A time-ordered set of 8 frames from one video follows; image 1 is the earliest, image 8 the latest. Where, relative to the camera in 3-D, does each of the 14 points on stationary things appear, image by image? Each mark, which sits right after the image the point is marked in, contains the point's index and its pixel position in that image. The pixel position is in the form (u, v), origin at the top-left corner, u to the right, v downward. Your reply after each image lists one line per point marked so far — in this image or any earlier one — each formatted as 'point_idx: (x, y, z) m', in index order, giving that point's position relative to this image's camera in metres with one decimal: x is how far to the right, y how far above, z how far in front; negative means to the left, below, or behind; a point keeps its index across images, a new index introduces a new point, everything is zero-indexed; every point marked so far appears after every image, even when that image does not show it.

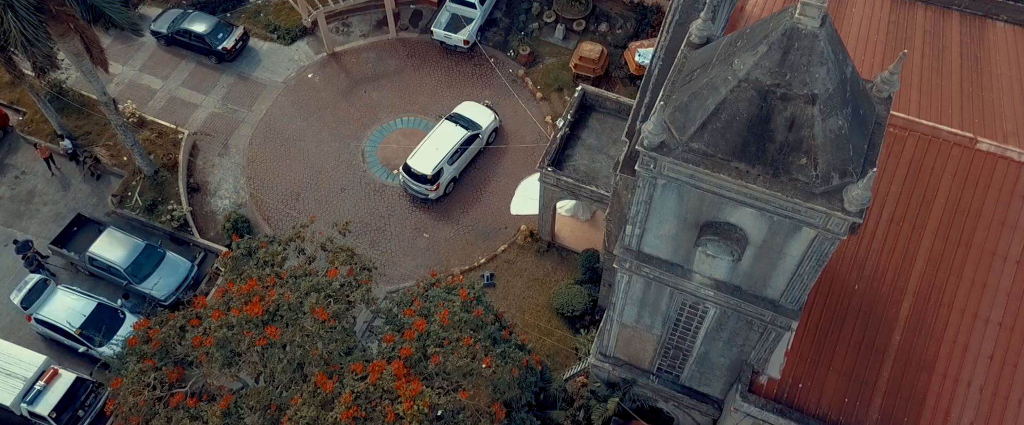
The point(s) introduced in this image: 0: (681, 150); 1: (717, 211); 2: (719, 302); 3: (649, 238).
0: (+3.1, +1.2, +14.0) m
1: (+4.0, 0.0, +14.9) m
2: (+4.6, -2.0, +16.8) m
3: (+3.0, -0.6, +16.6) m
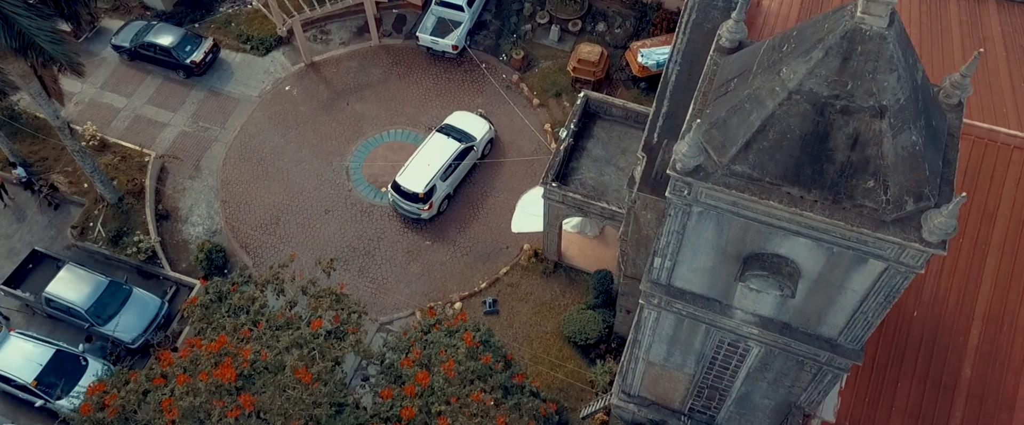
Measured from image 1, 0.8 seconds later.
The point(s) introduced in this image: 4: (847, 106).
0: (+3.3, +0.6, +11.9) m
1: (+4.2, -0.5, +12.8) m
2: (+4.9, -2.5, +14.8) m
3: (+3.2, -1.1, +14.5) m
4: (+4.8, +1.5, +10.9) m
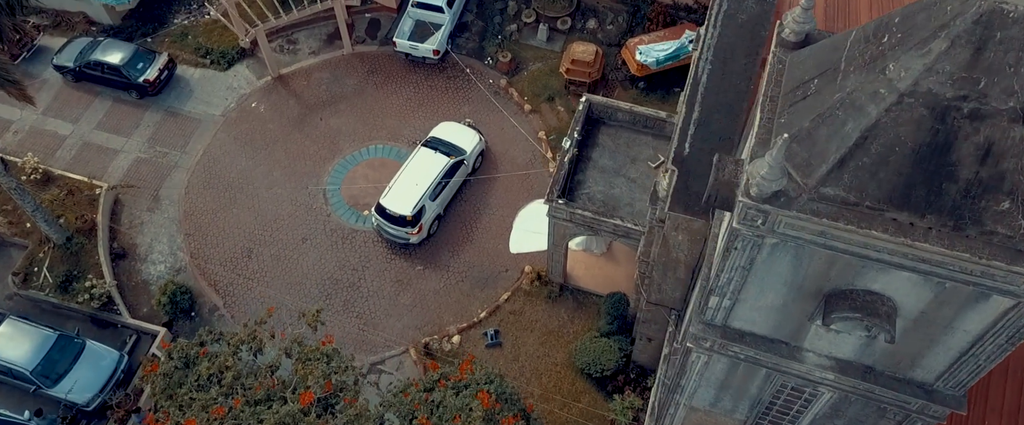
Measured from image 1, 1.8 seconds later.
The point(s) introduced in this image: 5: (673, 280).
0: (+3.7, +0.2, +9.6) m
1: (+4.7, -0.9, +10.5) m
2: (+5.3, -2.8, +12.5) m
3: (+3.6, -1.5, +12.1) m
4: (+5.2, +1.2, +8.6) m
5: (+3.7, -1.6, +17.8) m
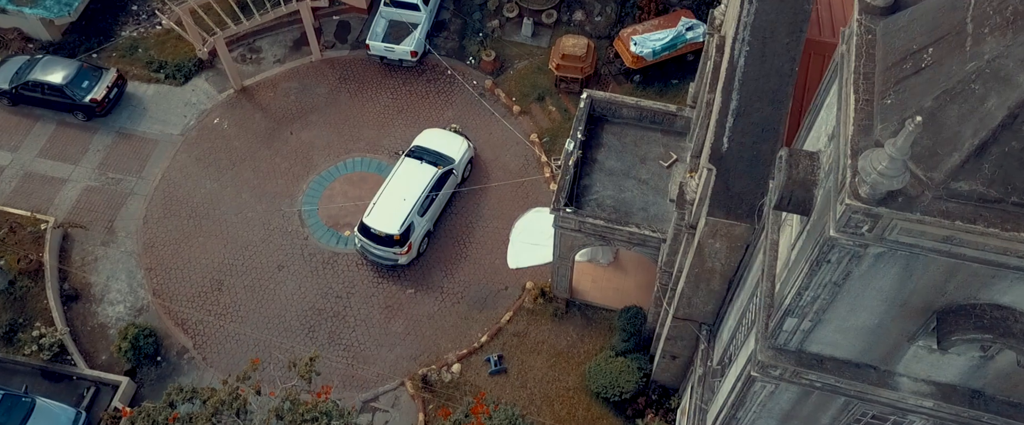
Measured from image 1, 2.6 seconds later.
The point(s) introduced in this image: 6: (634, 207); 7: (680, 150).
0: (+4.2, +0.2, +7.6) m
1: (+5.2, -0.8, +8.6) m
2: (+5.9, -2.8, +10.5) m
3: (+4.1, -1.6, +10.2) m
4: (+5.7, +1.2, +6.7) m
5: (+4.0, -1.6, +15.8) m
6: (+3.1, +0.1, +19.0) m
7: (+4.4, +1.6, +20.0) m
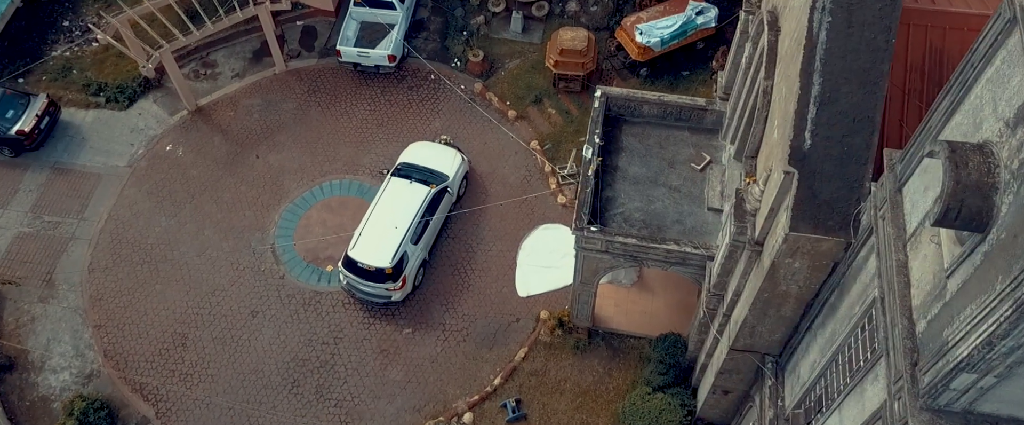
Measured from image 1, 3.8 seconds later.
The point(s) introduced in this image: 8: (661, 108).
0: (+4.9, +0.1, +4.9) m
1: (+5.9, -0.9, +5.9) m
2: (+6.6, -2.8, +7.8) m
3: (+4.8, -1.7, +7.4) m
4: (+6.4, +1.2, +4.0) m
5: (+4.5, -1.8, +13.0) m
6: (+3.3, -0.1, +16.3) m
7: (+4.5, +1.4, +17.3) m
8: (+3.4, +2.4, +17.3) m
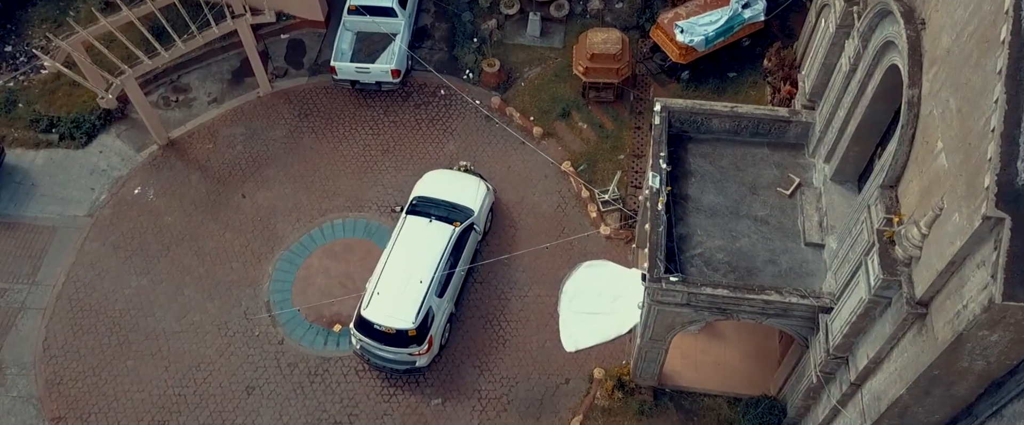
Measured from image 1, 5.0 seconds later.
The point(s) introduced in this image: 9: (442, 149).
0: (+6.1, -0.5, +1.8) m
1: (+7.1, -1.4, +2.9) m
2: (+7.9, -3.3, +4.9) m
3: (+6.0, -2.3, +4.4) m
4: (+7.5, +0.7, +1.0) m
5: (+5.6, -2.4, +10.0) m
6: (+4.3, -0.8, +13.2) m
7: (+5.4, +0.8, +14.3) m
8: (+4.2, +1.7, +14.3) m
9: (-1.8, +1.6, +19.2) m
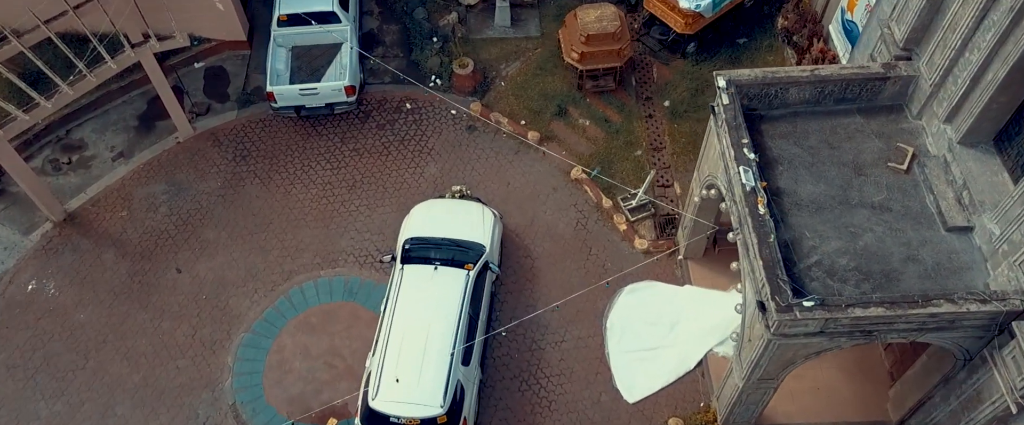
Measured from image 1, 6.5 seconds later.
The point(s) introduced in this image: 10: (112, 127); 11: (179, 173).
0: (+8.0, +0.2, -1.0) m
1: (+9.1, -0.6, +0.2) m
2: (+9.9, -2.4, +2.2) m
3: (+8.0, -1.6, +1.5) m
4: (+9.3, +1.6, -1.6) m
5: (+7.0, -2.0, +7.1) m
6: (+5.1, -0.6, +10.1) m
7: (+5.9, +1.1, +11.3) m
8: (+4.5, +1.8, +11.2) m
9: (-1.8, +0.8, +15.4) m
10: (-8.4, +1.8, +15.9) m
11: (-6.7, +0.8, +15.3) m
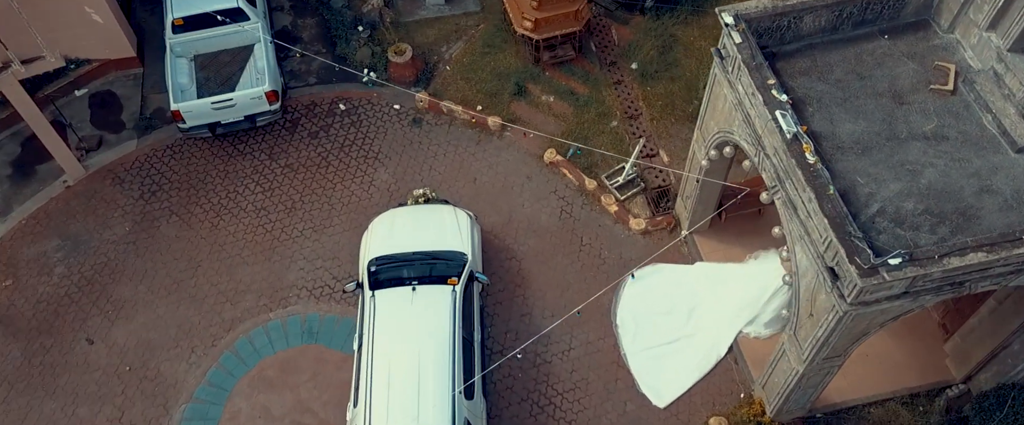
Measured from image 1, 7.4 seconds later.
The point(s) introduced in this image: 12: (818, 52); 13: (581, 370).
0: (+9.0, +1.6, -2.2) m
1: (+10.1, +1.0, -1.0) m
2: (+10.9, -0.7, +1.1) m
3: (+9.0, -0.3, +0.3) m
4: (+10.2, +3.2, -2.7) m
5: (+7.5, -0.8, +5.7) m
6: (+5.2, +0.2, +8.6) m
7: (+5.5, +2.1, +9.8) m
8: (+4.1, +2.5, +9.5) m
9: (-2.4, +0.5, +13.1) m
10: (-9.1, +0.6, +12.9) m
11: (-7.2, -0.2, +12.5) m
12: (+4.0, +2.1, +9.7) m
13: (+1.1, -2.3, +11.4) m
